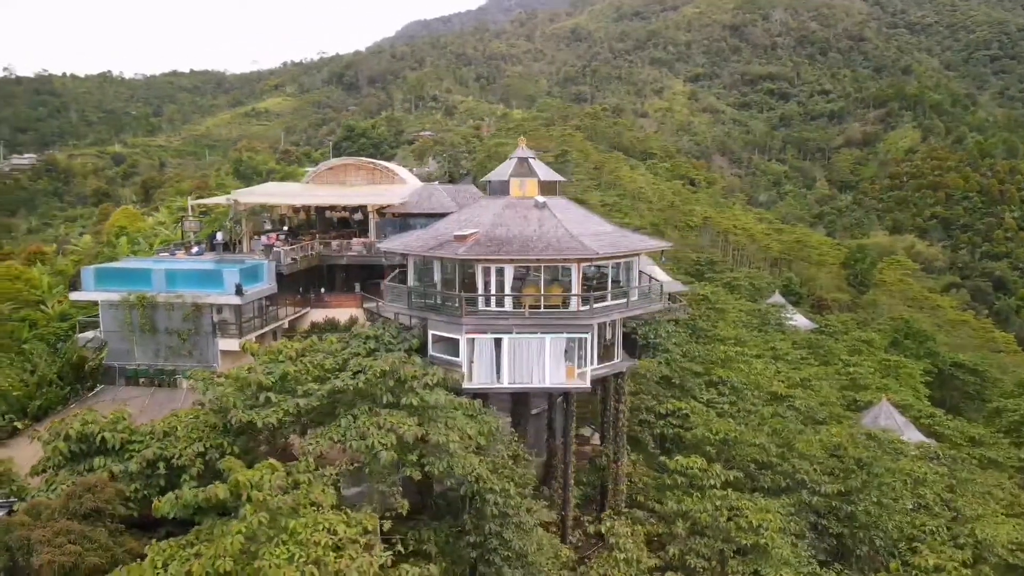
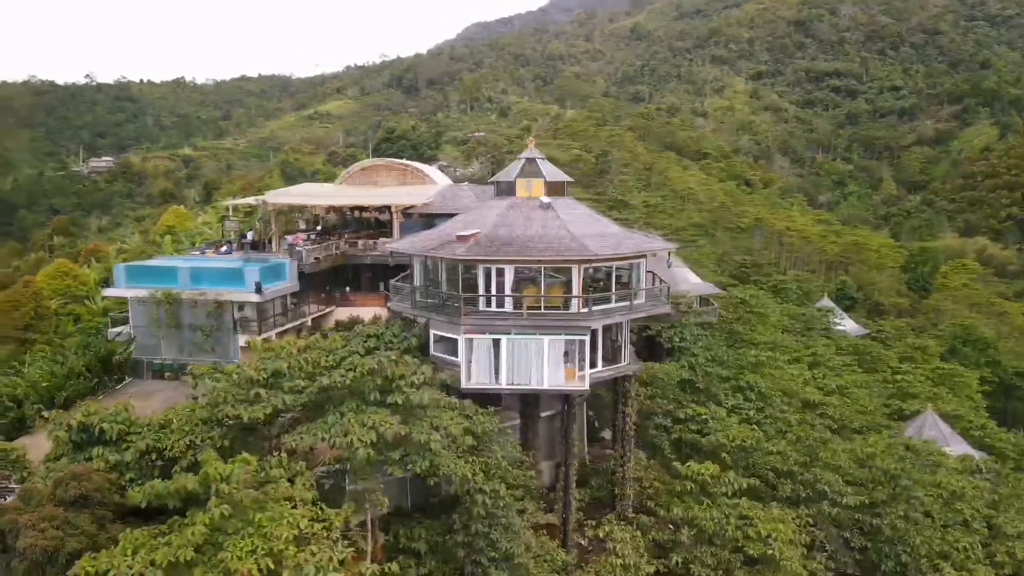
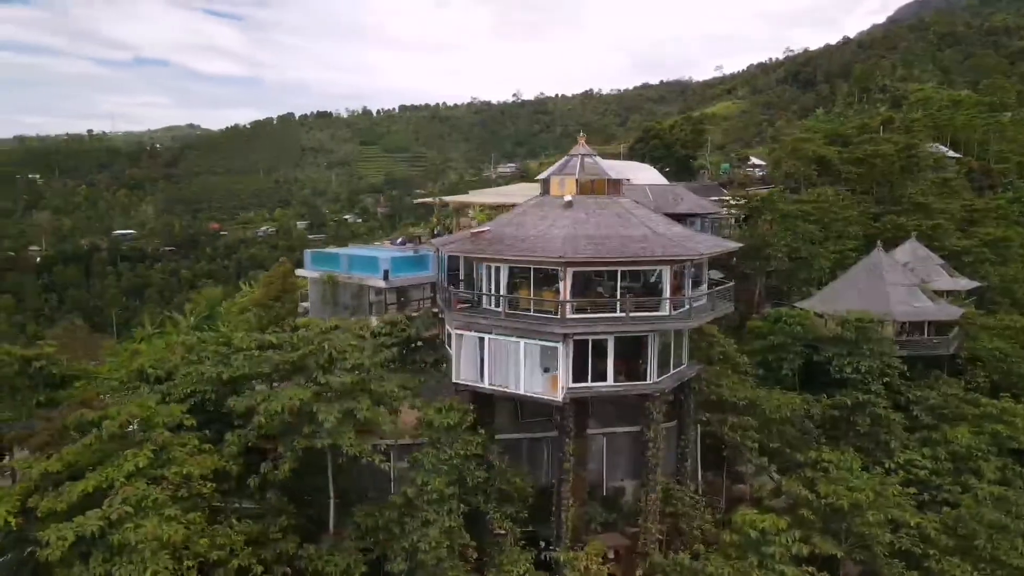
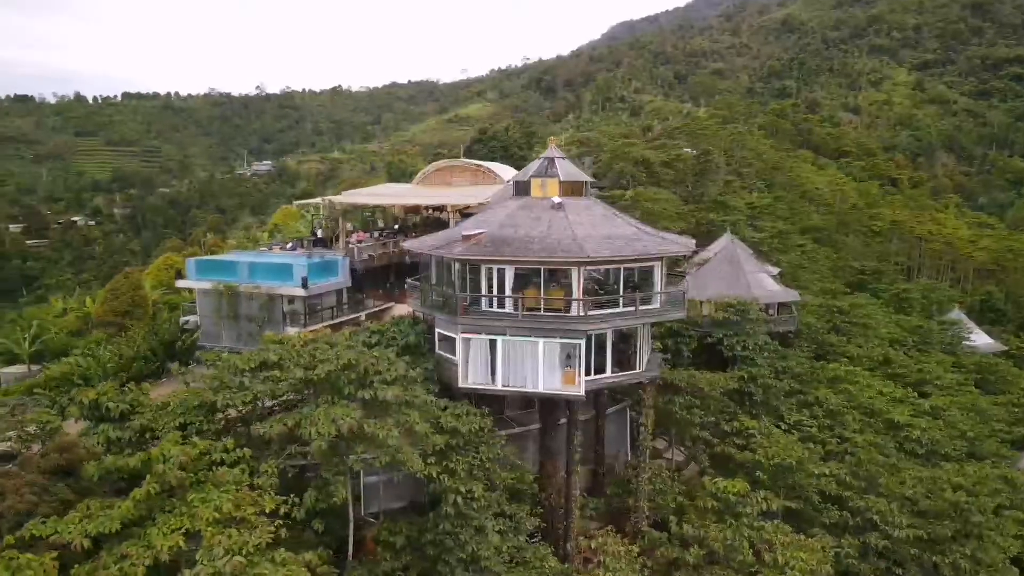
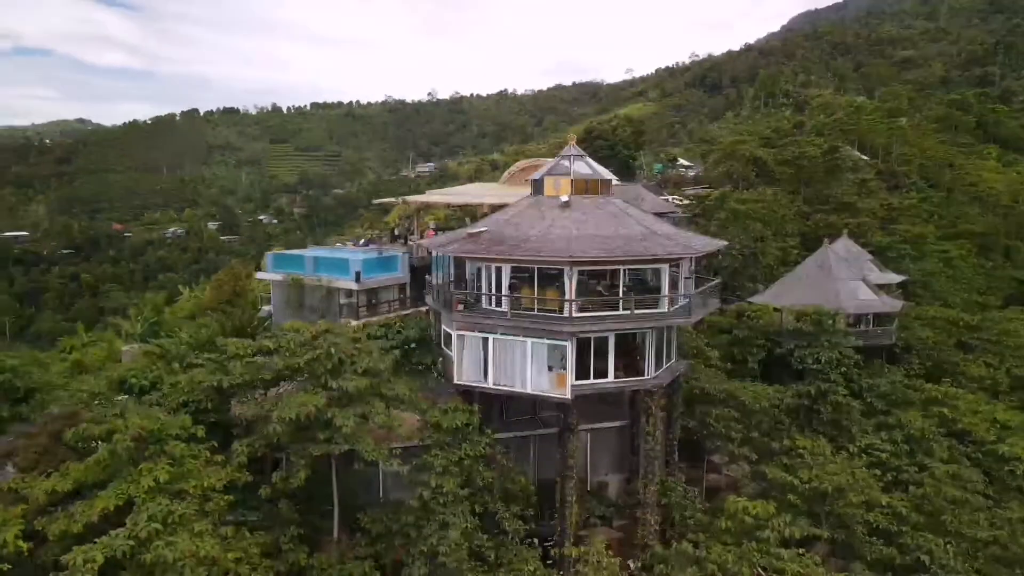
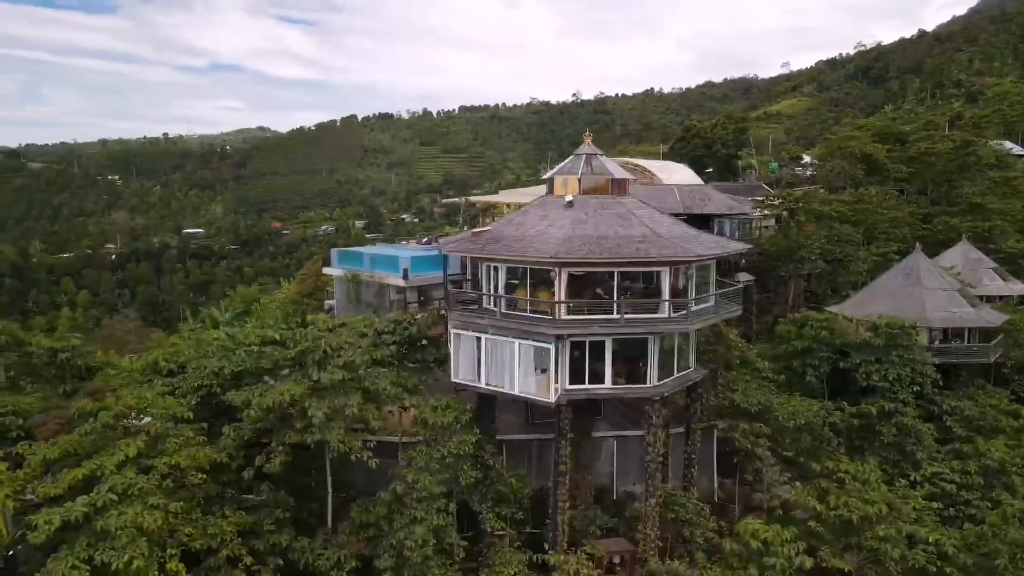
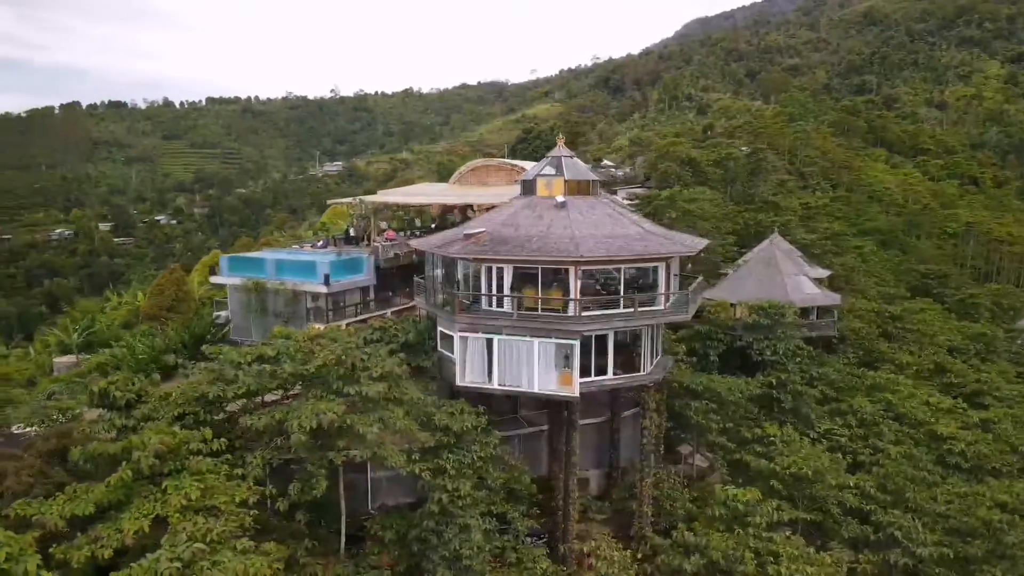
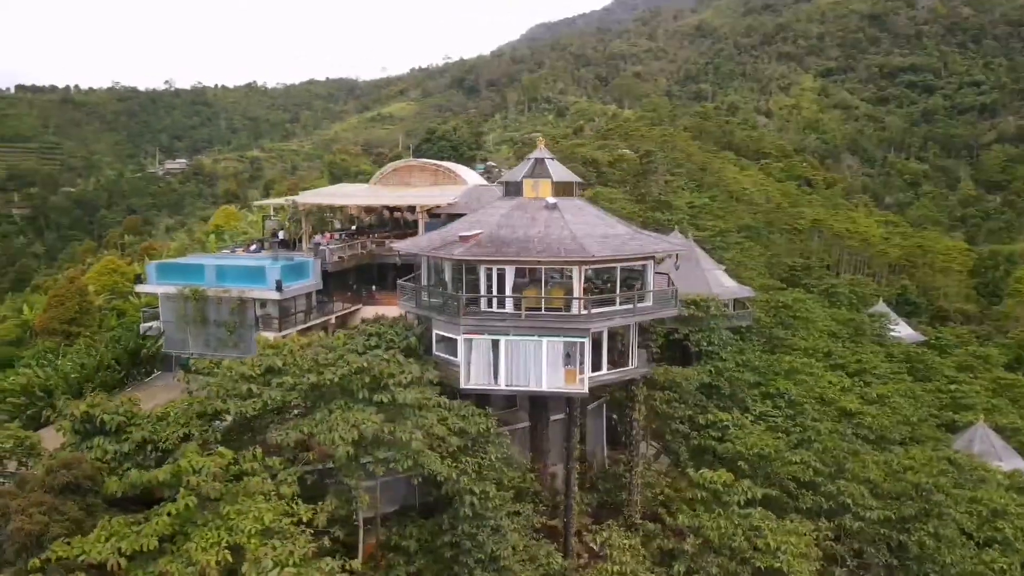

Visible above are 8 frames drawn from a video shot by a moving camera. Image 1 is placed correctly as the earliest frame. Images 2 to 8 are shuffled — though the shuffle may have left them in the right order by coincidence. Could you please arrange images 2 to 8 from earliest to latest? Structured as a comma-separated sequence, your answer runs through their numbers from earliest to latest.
2, 8, 4, 7, 5, 3, 6
